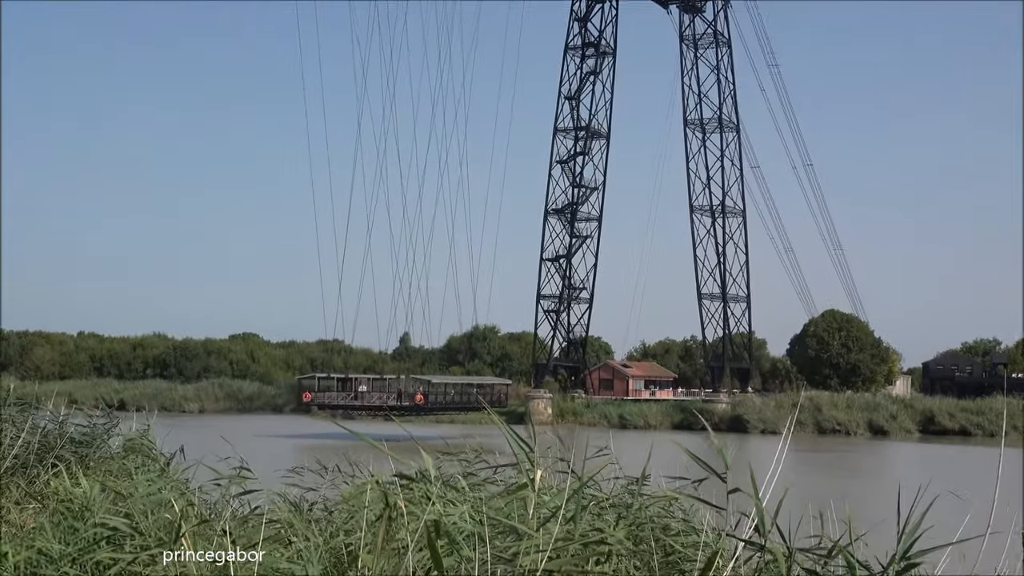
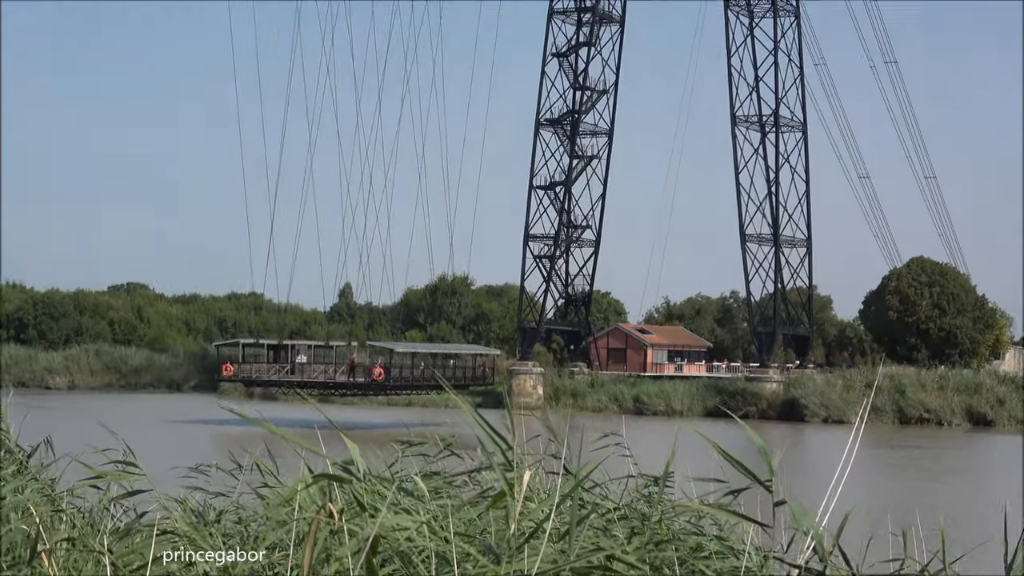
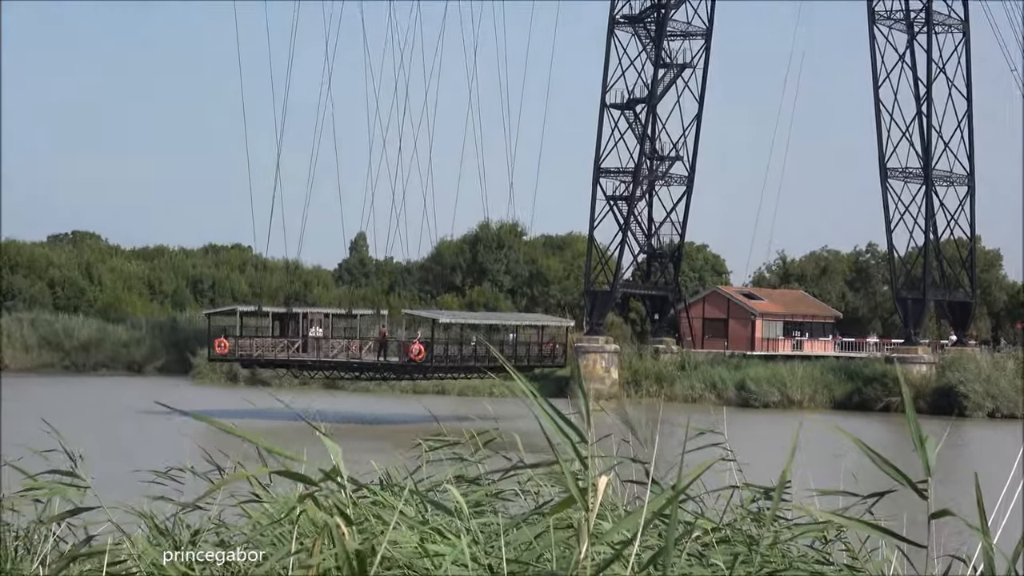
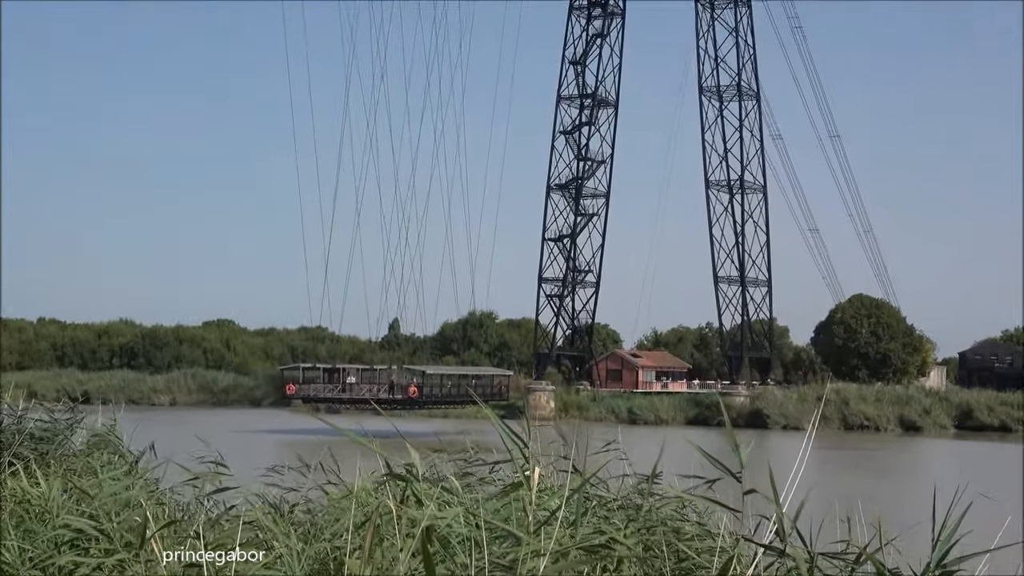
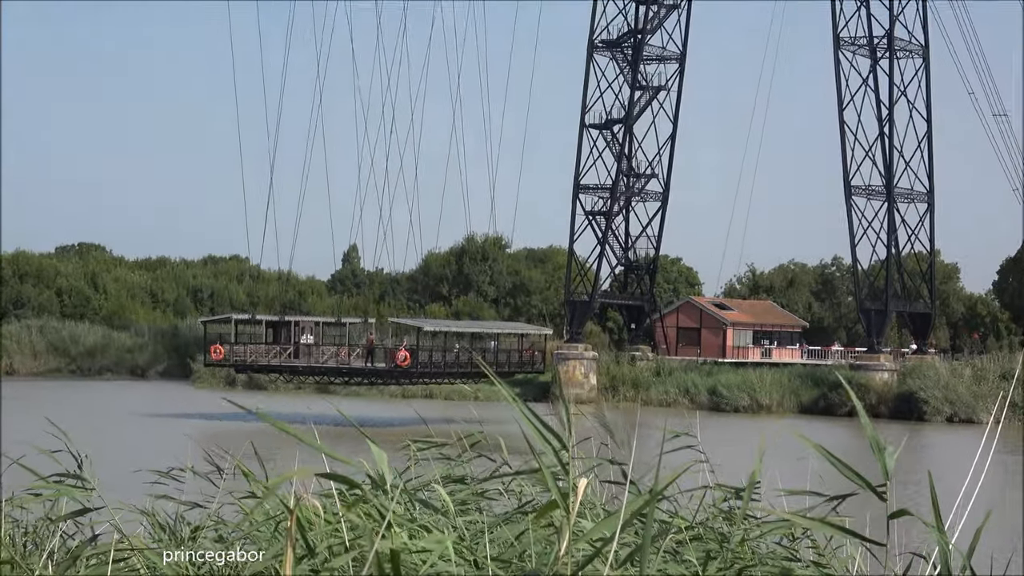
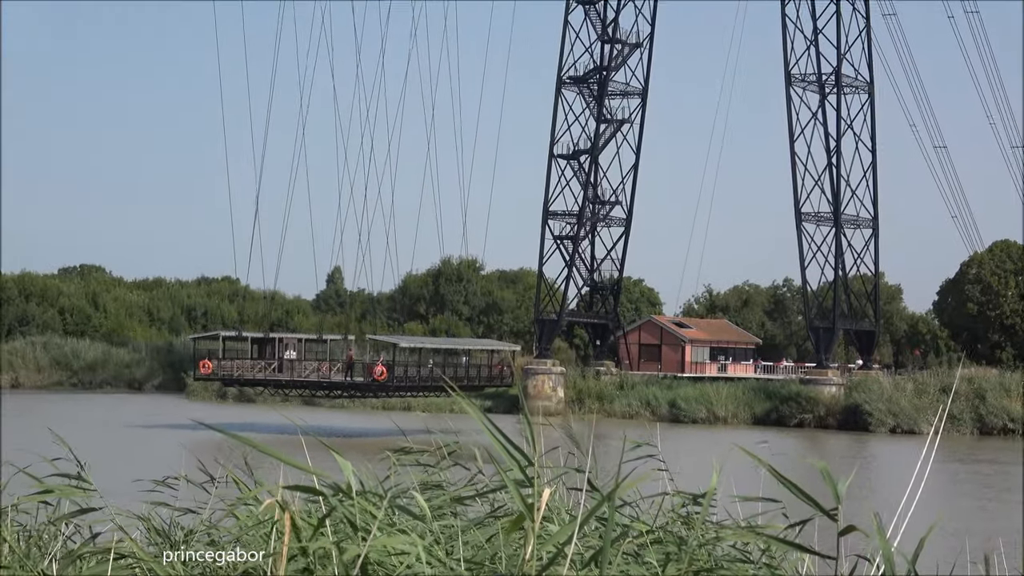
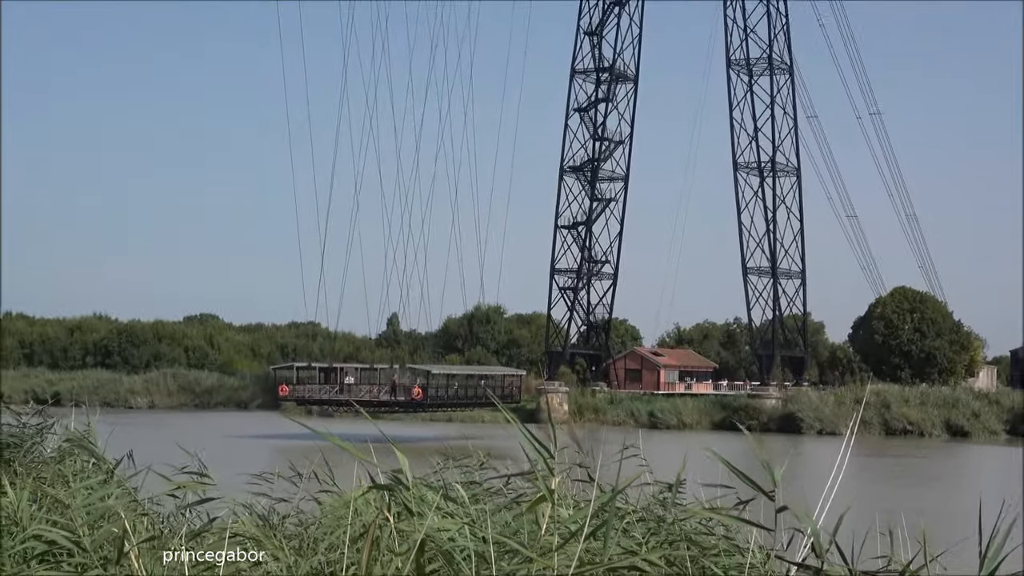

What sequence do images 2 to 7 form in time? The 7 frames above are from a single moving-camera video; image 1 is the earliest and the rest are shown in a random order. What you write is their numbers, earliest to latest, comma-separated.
4, 7, 2, 6, 5, 3
